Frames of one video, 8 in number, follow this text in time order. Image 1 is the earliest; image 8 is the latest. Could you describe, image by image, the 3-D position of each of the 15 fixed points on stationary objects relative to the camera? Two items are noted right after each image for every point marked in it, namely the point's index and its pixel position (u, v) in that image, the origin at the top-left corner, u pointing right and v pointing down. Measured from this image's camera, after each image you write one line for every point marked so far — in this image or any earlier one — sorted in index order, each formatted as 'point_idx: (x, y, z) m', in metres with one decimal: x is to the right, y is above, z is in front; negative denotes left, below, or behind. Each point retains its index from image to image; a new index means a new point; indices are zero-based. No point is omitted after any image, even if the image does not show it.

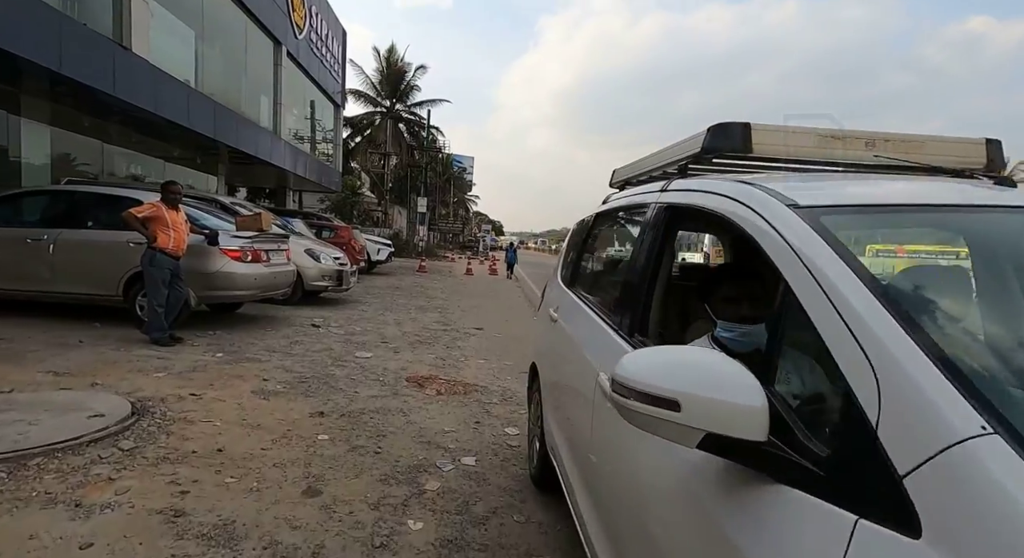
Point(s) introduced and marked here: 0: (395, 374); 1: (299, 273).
0: (-1.3, -1.1, +5.8) m
1: (-4.0, +0.1, +9.9) m
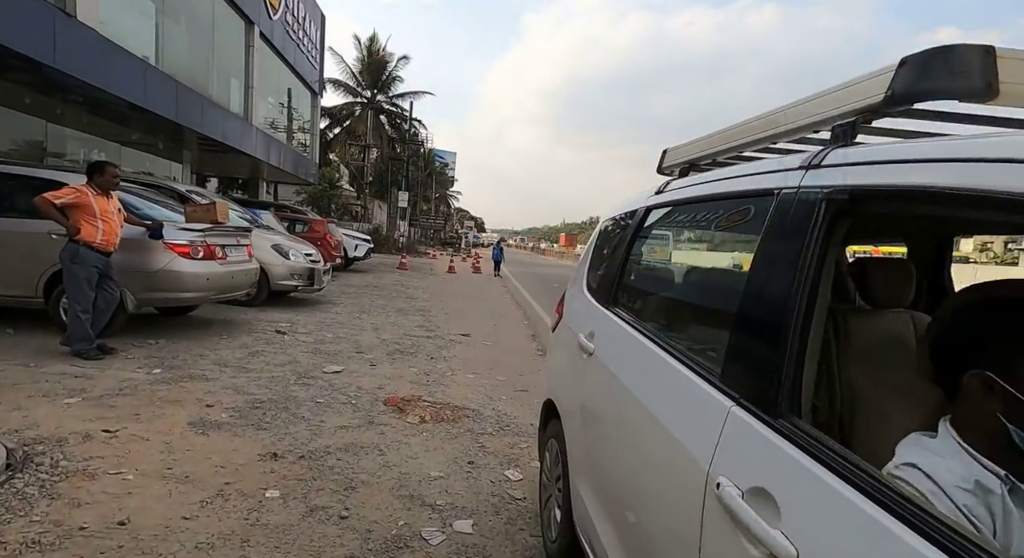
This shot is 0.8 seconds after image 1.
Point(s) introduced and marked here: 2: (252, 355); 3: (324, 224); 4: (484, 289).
0: (-1.3, -1.1, +4.9) m
1: (-4.2, +0.1, +8.9) m
2: (-2.8, -0.8, +5.7) m
3: (-5.6, +1.6, +15.7) m
4: (-0.9, -0.4, +17.1) m
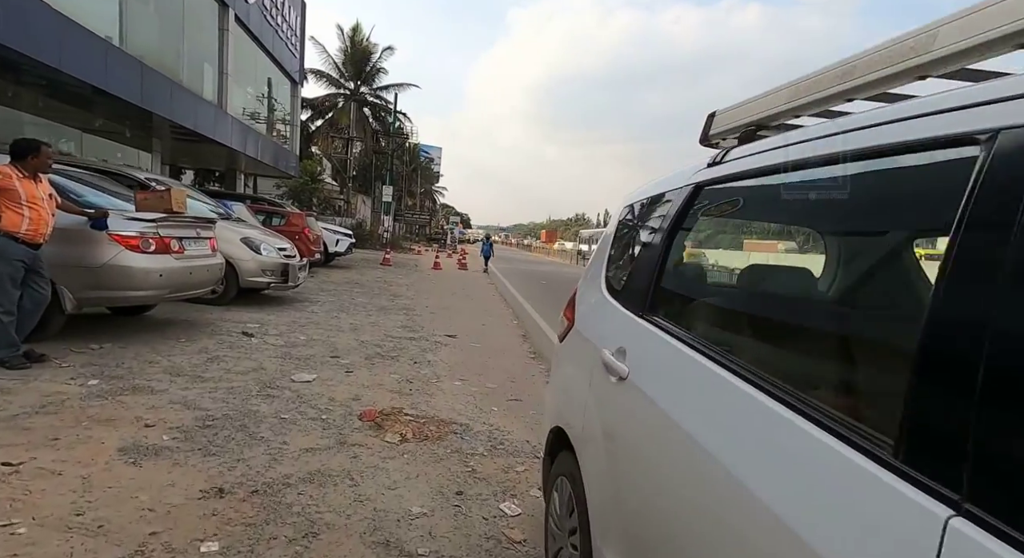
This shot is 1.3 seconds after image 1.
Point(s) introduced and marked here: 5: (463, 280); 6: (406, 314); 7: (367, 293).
0: (-1.4, -1.1, +4.3) m
1: (-4.4, +0.2, +8.2) m
2: (-2.9, -0.8, +5.0) m
3: (-6.0, +1.8, +14.9) m
4: (-1.3, -0.2, +16.5) m
5: (-1.8, 0.0, +19.1) m
6: (-2.0, -0.7, +9.8) m
7: (-3.4, -0.3, +12.2) m
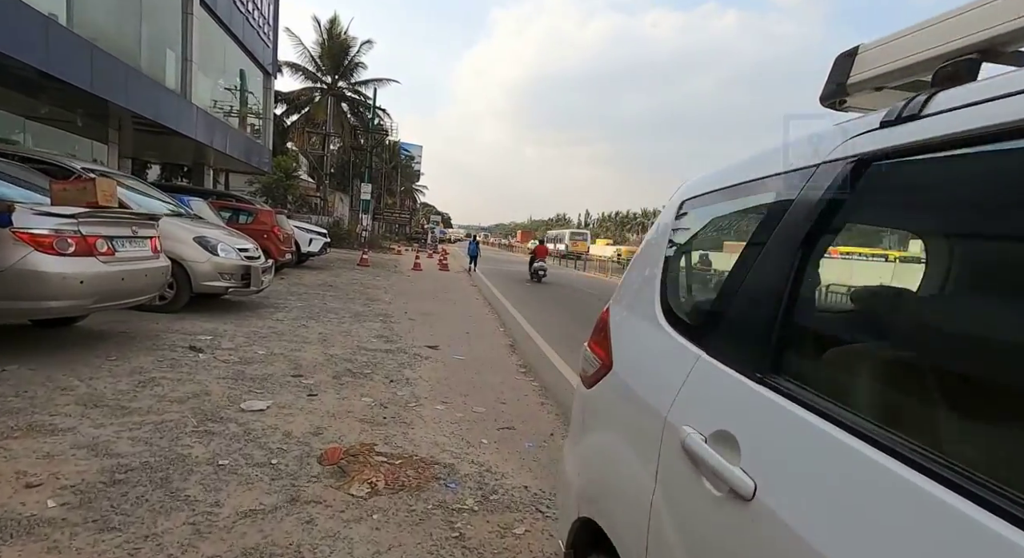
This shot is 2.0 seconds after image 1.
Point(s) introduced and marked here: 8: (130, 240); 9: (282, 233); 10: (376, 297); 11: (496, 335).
0: (-1.4, -1.1, +3.5) m
1: (-4.5, +0.1, +7.3) m
2: (-2.9, -0.9, +4.2) m
3: (-6.4, +1.7, +13.9) m
4: (-1.8, -0.3, +15.7) m
5: (-2.3, -0.1, +18.3) m
6: (-2.2, -0.7, +9.0) m
7: (-3.7, -0.4, +11.3) m
8: (-3.6, +0.4, +5.0) m
9: (-6.2, +1.2, +14.0) m
10: (-3.1, -0.4, +12.0) m
11: (-0.3, -0.9, +8.6) m
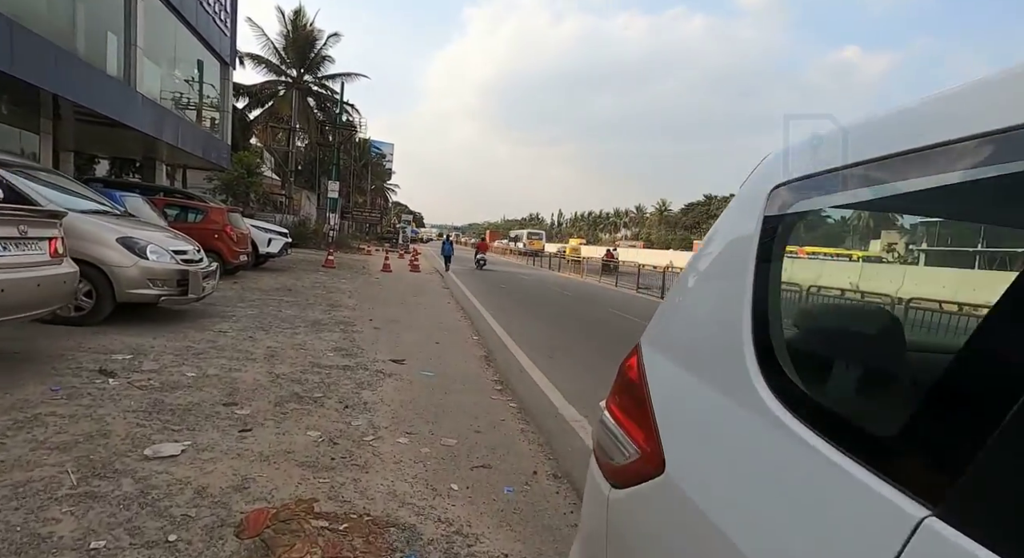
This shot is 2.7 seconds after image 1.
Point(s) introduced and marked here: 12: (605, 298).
0: (-1.5, -1.2, +2.7) m
1: (-4.8, 0.0, +6.3) m
2: (-3.1, -0.9, +3.3) m
3: (-7.0, +1.6, +12.9) m
4: (-2.5, -0.4, +14.8) m
5: (-3.2, -0.2, +17.4) m
6: (-2.6, -0.8, +8.1) m
7: (-4.2, -0.5, +10.4) m
8: (-3.8, +0.3, +4.1) m
9: (-6.8, +1.1, +13.0) m
10: (-3.7, -0.5, +11.1) m
11: (-0.6, -1.0, +7.9) m
12: (+3.2, -0.7, +18.3) m
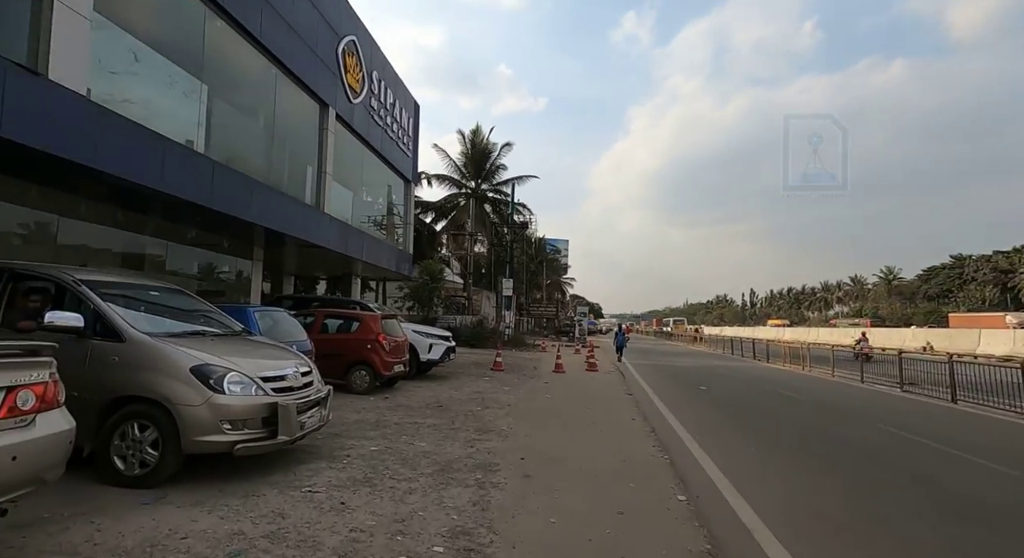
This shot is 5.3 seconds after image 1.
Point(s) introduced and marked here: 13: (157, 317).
0: (-1.1, -1.6, +0.1) m
1: (-3.1, -1.3, +4.8) m
2: (-2.4, -1.6, +1.2) m
3: (-3.0, -0.9, +11.8) m
4: (+2.0, -2.8, +11.8) m
5: (+2.2, -3.0, +14.5) m
6: (-0.3, -2.2, +5.6) m
7: (-1.1, -2.3, +8.2) m
8: (-2.9, -0.6, +2.4) m
9: (-2.8, -1.4, +11.8) m
10: (-0.3, -2.4, +8.8) m
11: (+1.4, -2.1, +4.6) m
12: (+8.6, -3.1, +13.1) m
13: (-4.3, -0.5, +6.3) m
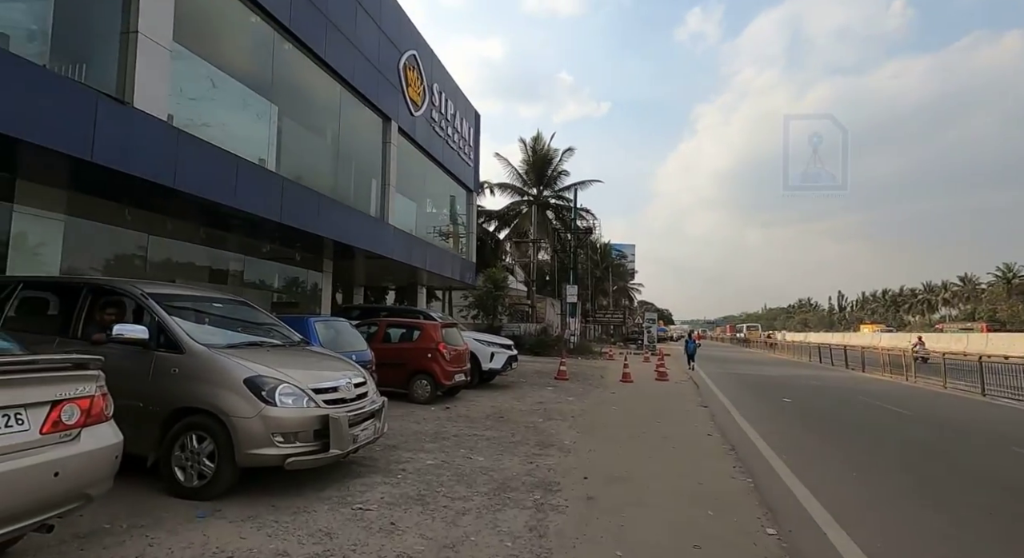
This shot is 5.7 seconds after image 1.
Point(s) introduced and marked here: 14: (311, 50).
0: (-1.2, -1.6, -0.1) m
1: (-2.6, -1.4, +4.7) m
2: (-2.3, -1.6, +1.1) m
3: (-1.6, -1.1, +11.7) m
4: (+3.3, -2.9, +11.1) m
5: (+3.9, -3.2, +13.7) m
6: (+0.2, -2.2, +5.2) m
7: (-0.2, -2.5, +7.9) m
8: (-2.7, -0.6, +2.4) m
9: (-1.4, -1.6, +11.6) m
10: (+0.7, -2.5, +8.3) m
11: (+1.9, -2.1, +4.0) m
12: (+10.0, -3.1, +11.6) m
13: (-3.6, -0.6, +6.4) m
14: (-6.0, +6.9, +15.7) m
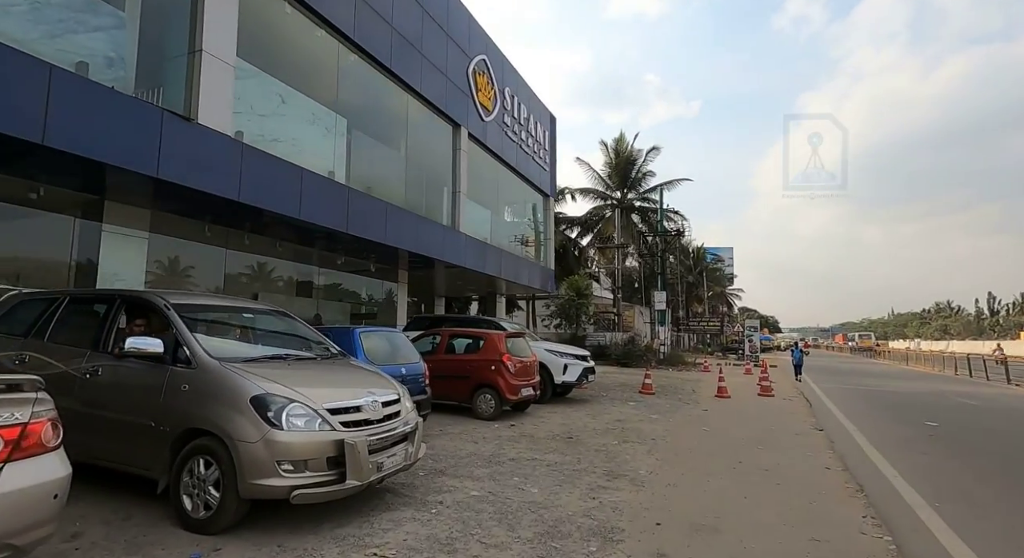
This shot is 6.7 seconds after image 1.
0: (-1.8, -1.6, -0.9) m
1: (-2.3, -1.4, +4.1) m
2: (-2.7, -1.6, +0.5) m
3: (-0.2, -1.3, +10.9) m
4: (+4.6, -2.9, +9.4) m
5: (+5.6, -3.2, +11.9) m
6: (+0.6, -2.2, +4.1) m
7: (+0.6, -2.5, +6.8) m
8: (-2.8, -0.6, +1.9) m
9: (+0.1, -1.7, +10.7) m
10: (+1.5, -2.5, +7.1) m
11: (+2.0, -2.0, +2.7) m
12: (+11.3, -2.9, +8.7) m
13: (-3.0, -0.7, +6.0) m
14: (-4.0, +6.5, +15.7) m
